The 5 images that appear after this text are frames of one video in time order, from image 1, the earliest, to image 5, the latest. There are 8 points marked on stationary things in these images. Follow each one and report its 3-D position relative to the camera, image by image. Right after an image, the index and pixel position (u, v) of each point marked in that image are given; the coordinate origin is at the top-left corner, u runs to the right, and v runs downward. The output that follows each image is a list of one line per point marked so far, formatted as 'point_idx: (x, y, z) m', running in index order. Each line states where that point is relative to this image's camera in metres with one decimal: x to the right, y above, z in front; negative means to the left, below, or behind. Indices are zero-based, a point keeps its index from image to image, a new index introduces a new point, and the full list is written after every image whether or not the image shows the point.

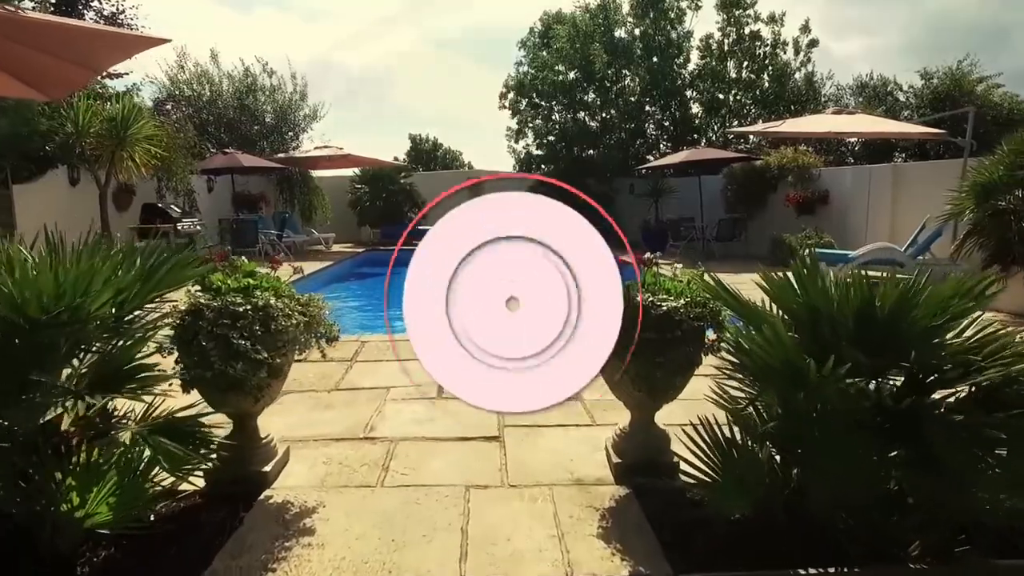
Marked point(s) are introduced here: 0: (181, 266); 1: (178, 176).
0: (-4.7, +0.3, +2.2) m
1: (-22.6, +7.6, +10.6) m
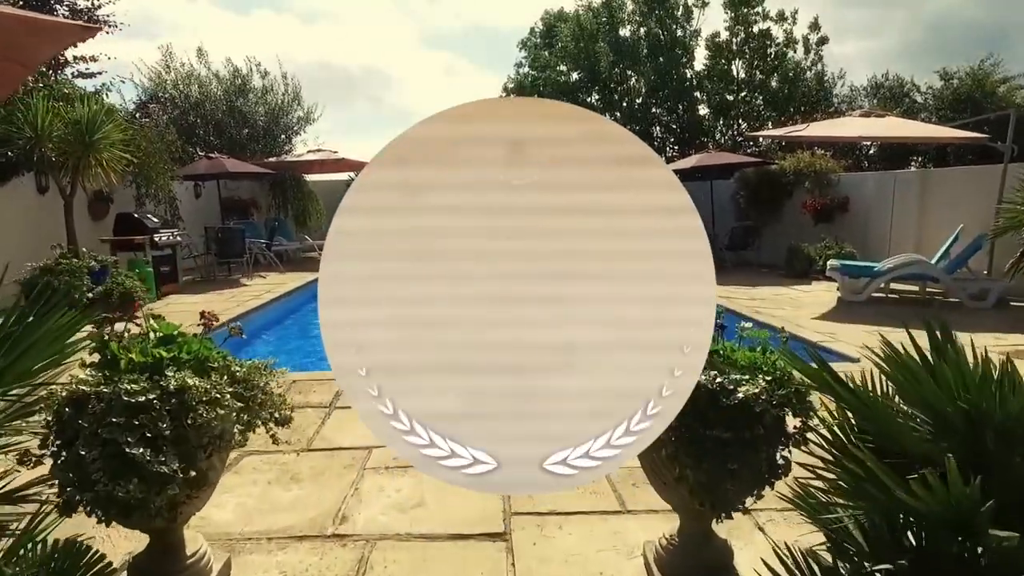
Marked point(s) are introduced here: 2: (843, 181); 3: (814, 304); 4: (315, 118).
0: (-4.6, -0.5, +1.5) m
1: (-22.5, +6.7, +10.0) m
2: (+23.9, +7.7, +11.4) m
3: (+15.4, -0.9, +8.0) m
4: (-21.9, +19.0, +17.5) m
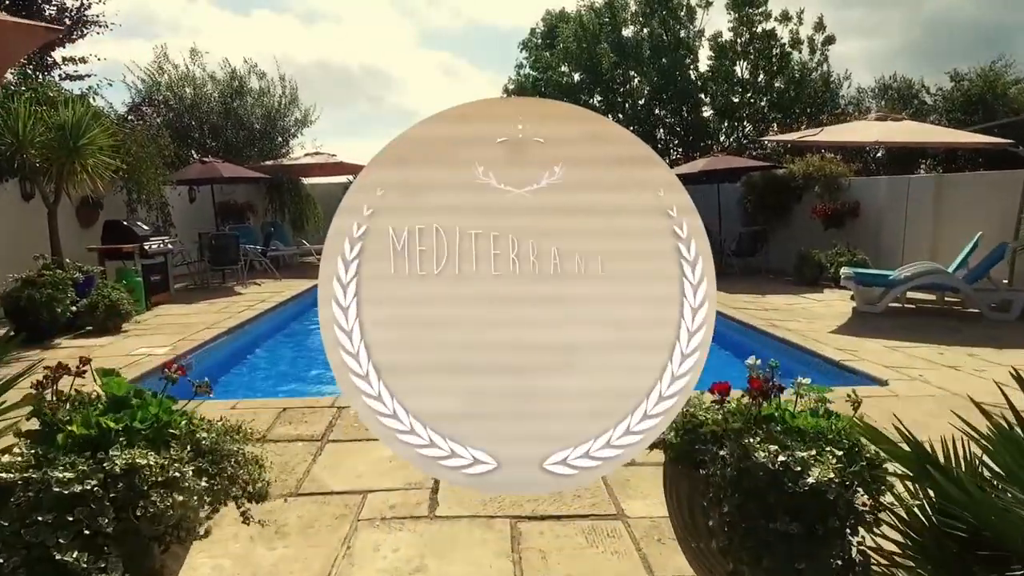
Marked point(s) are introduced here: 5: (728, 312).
0: (-4.4, -1.1, +1.2) m
1: (-22.3, +6.2, +9.6) m
2: (+24.0, +7.2, +11.1) m
3: (+15.5, -1.4, +7.7) m
4: (-21.8, +18.4, +17.2) m
5: (+10.5, -1.2, +7.7) m
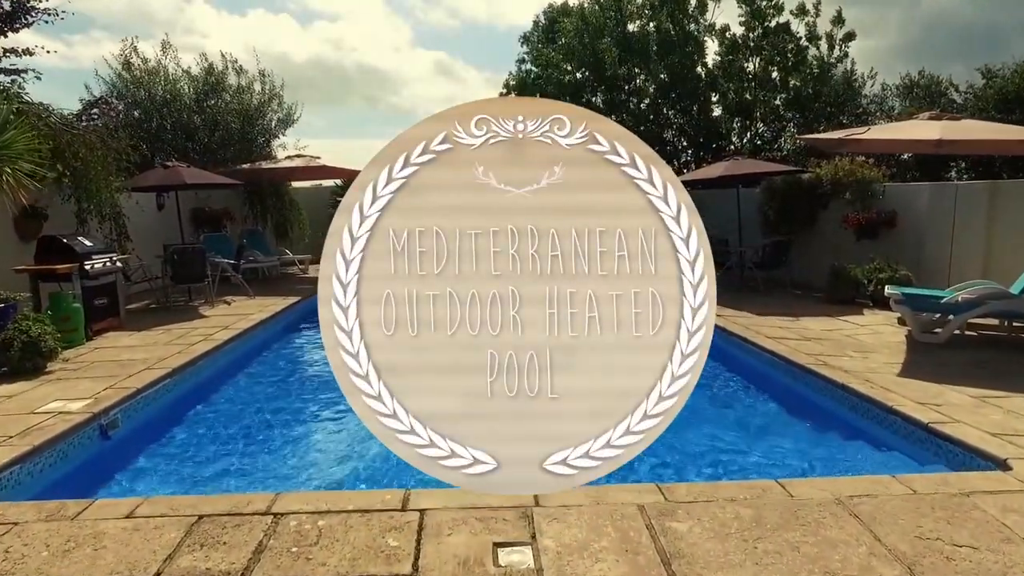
0: (-4.3, -2.3, +0.1) m
1: (-22.3, +4.9, +8.5) m
2: (+24.1, +6.1, +10.0) m
3: (+15.6, -2.5, +6.6) m
4: (-21.8, +17.2, +16.0) m
5: (+10.5, -2.3, +6.6) m
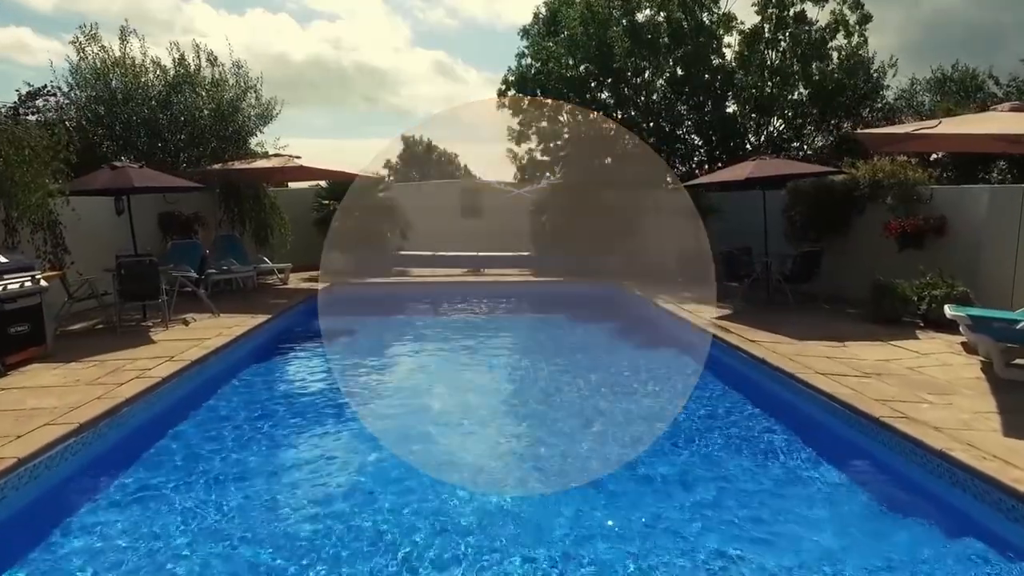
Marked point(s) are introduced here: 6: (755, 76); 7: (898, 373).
0: (-4.4, -3.2, -1.1) m
1: (-22.4, +3.9, +7.2) m
2: (+24.0, +5.2, +8.9) m
3: (+15.5, -3.5, +5.4) m
4: (-21.9, +16.2, +14.8) m
5: (+10.5, -3.3, +5.4) m
6: (+23.7, +20.7, +15.3) m
7: (+14.5, -3.2, +5.8) m
